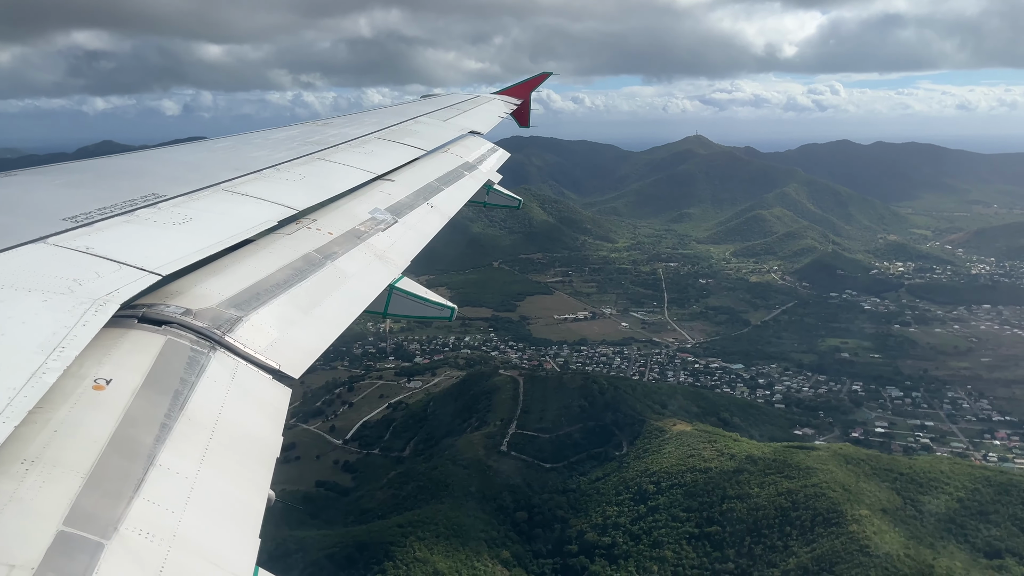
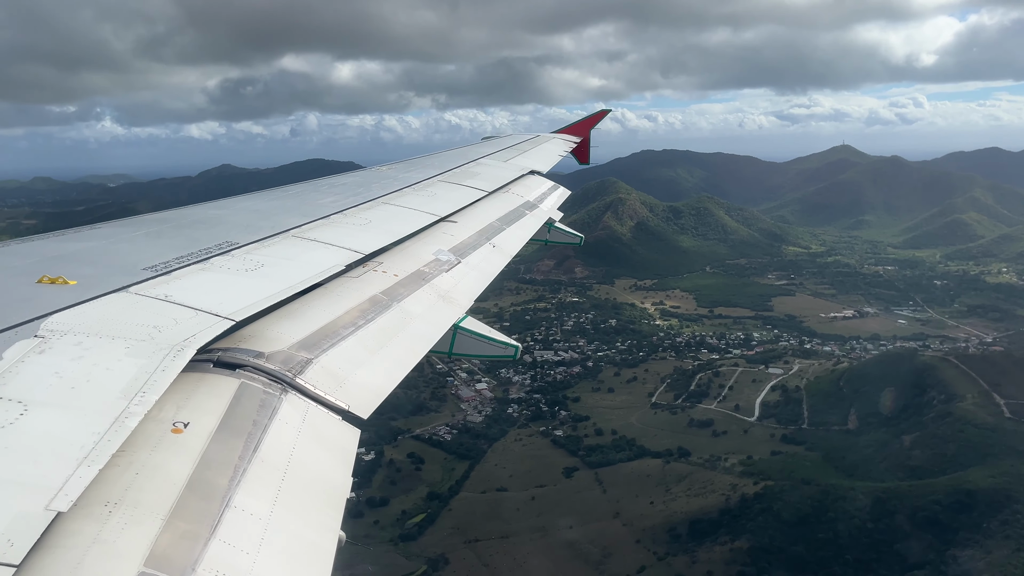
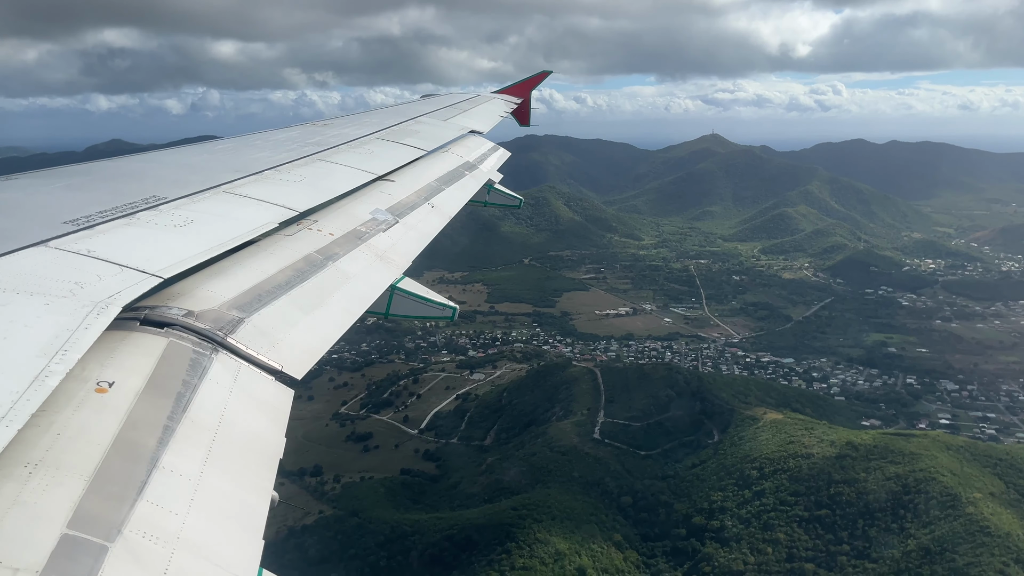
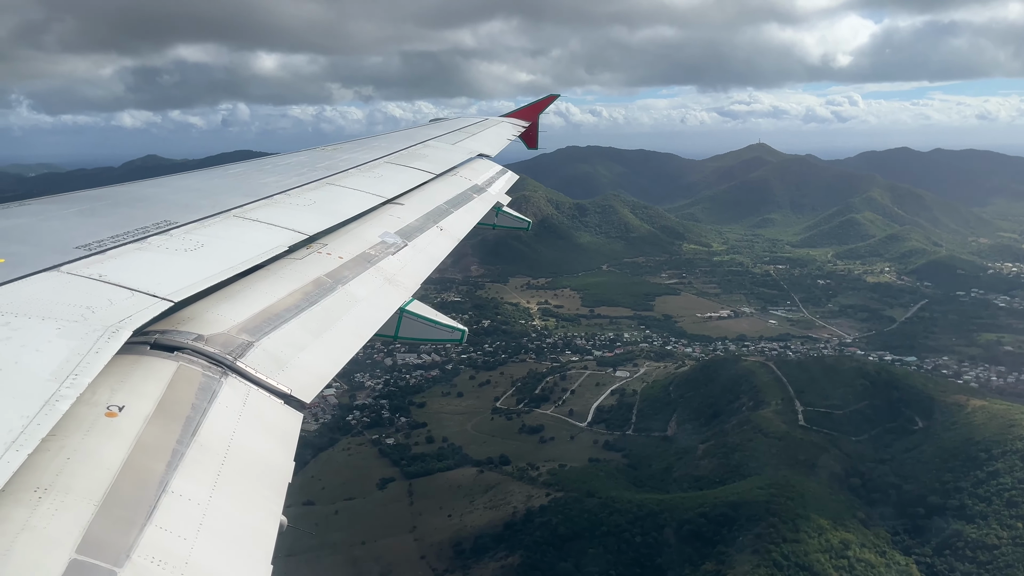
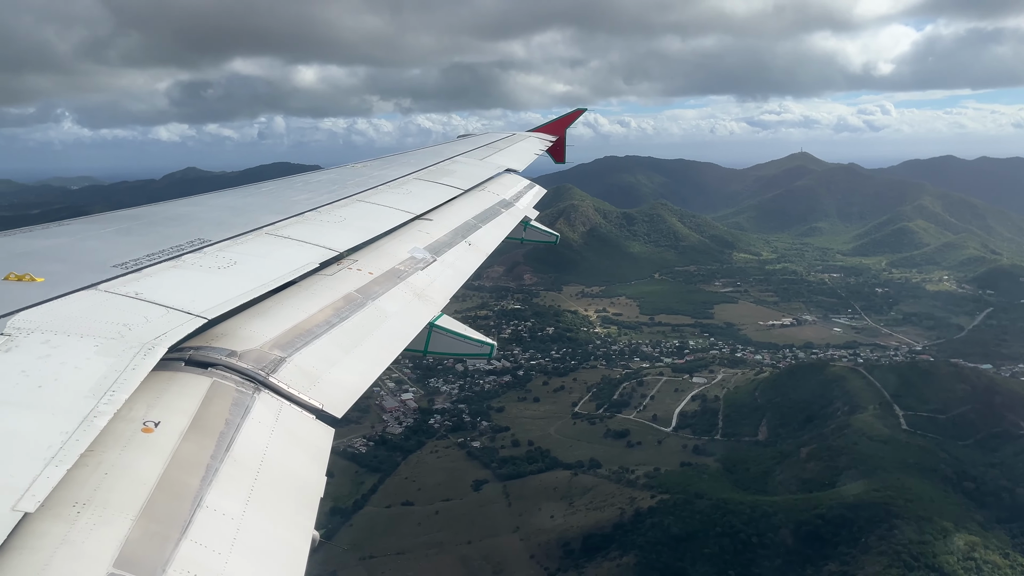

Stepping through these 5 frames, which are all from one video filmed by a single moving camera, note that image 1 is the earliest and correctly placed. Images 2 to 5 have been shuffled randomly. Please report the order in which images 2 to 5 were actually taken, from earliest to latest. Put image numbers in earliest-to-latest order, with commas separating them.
3, 4, 5, 2
